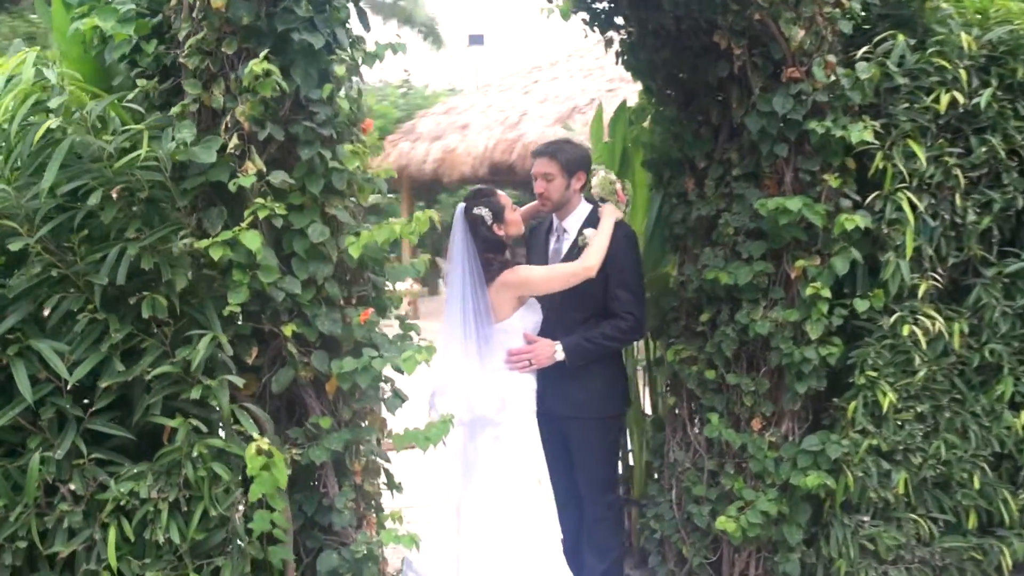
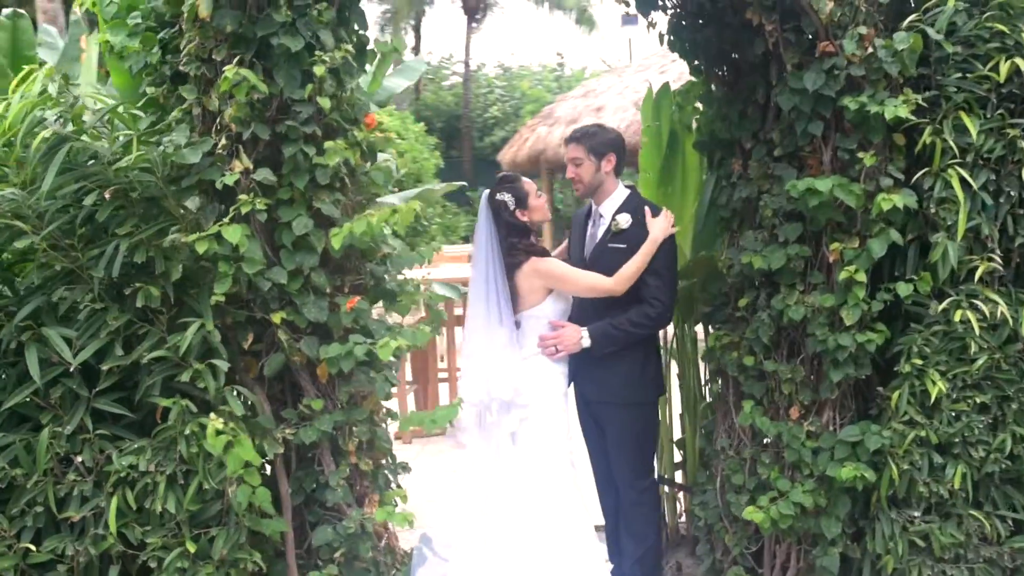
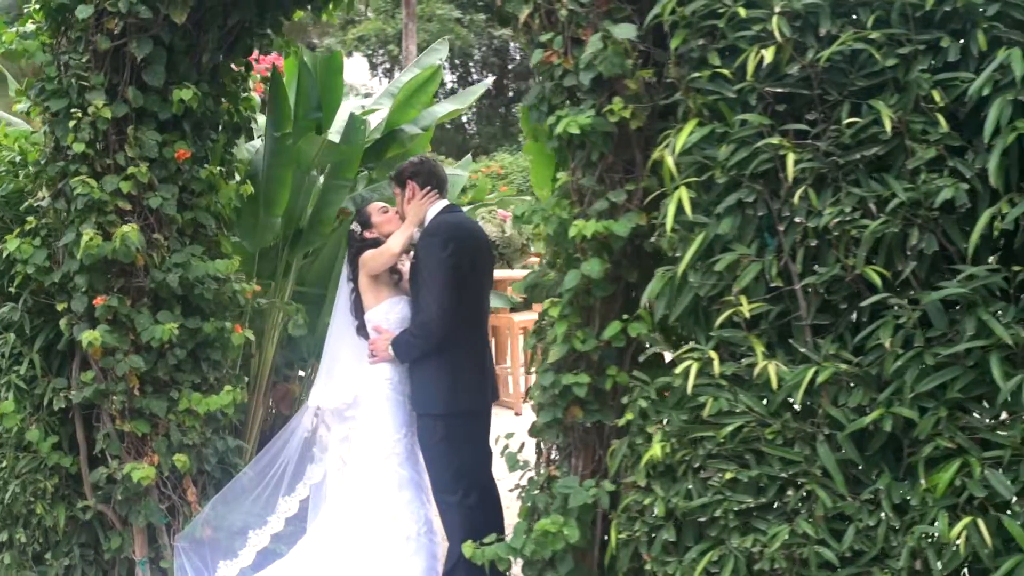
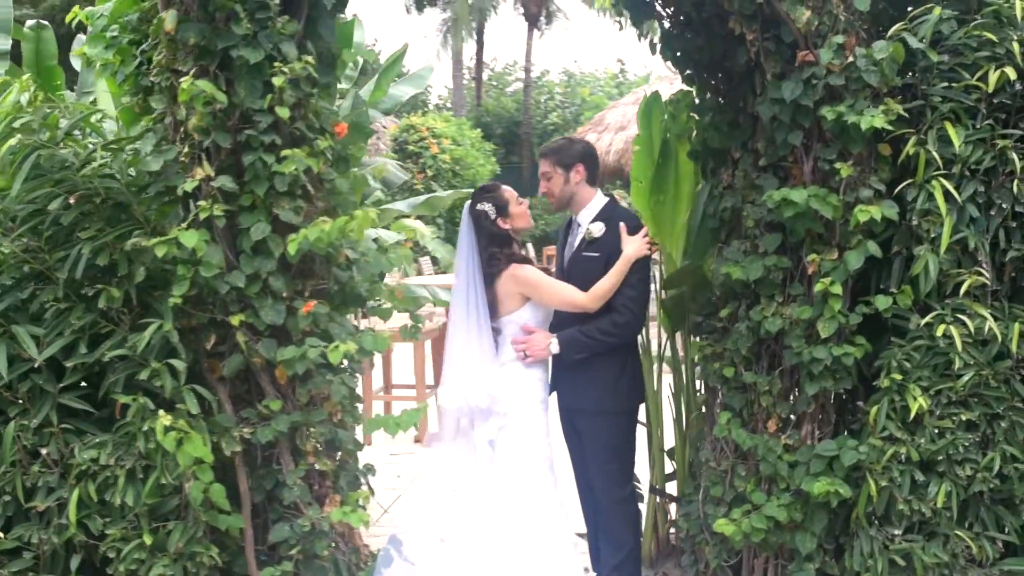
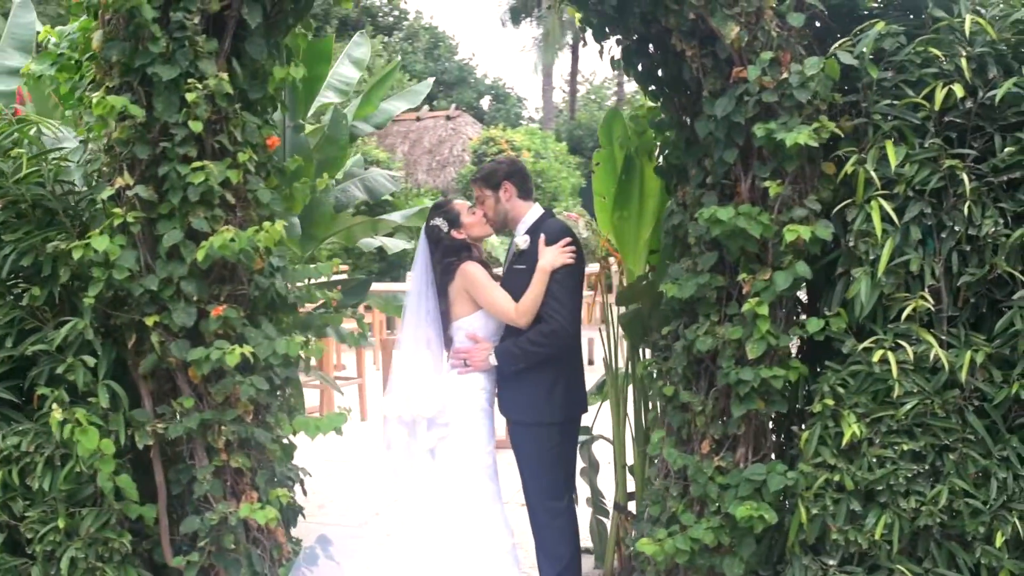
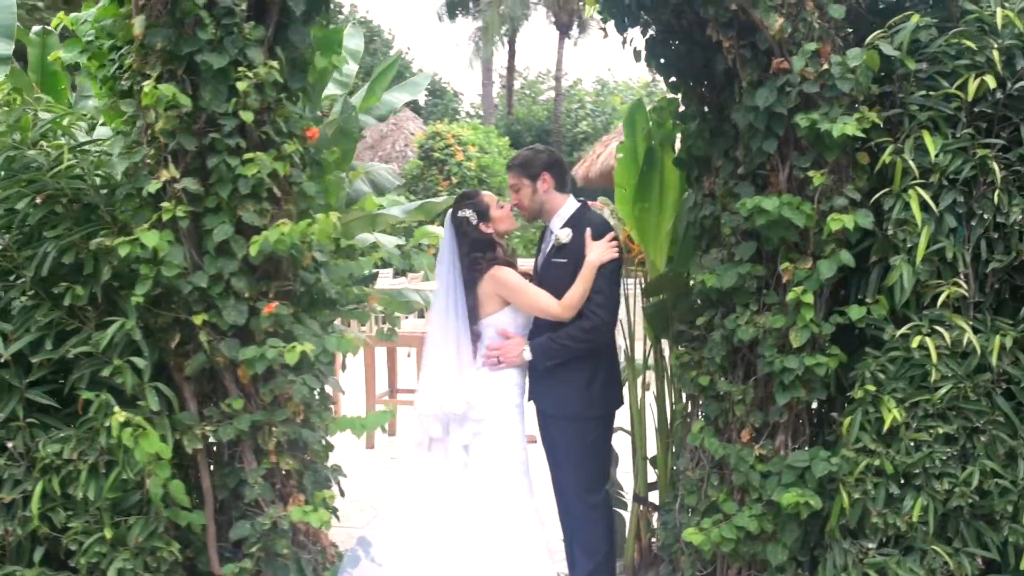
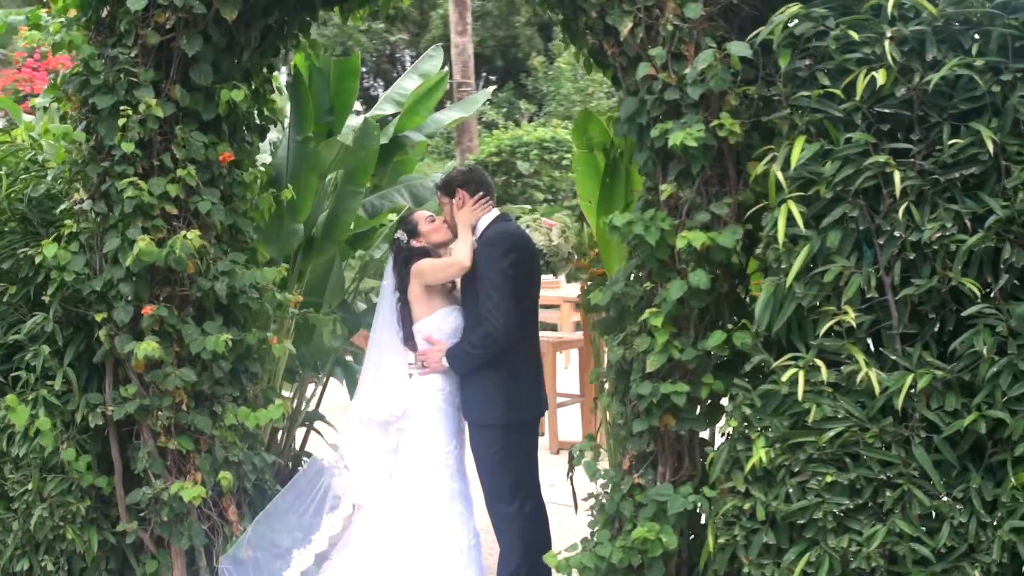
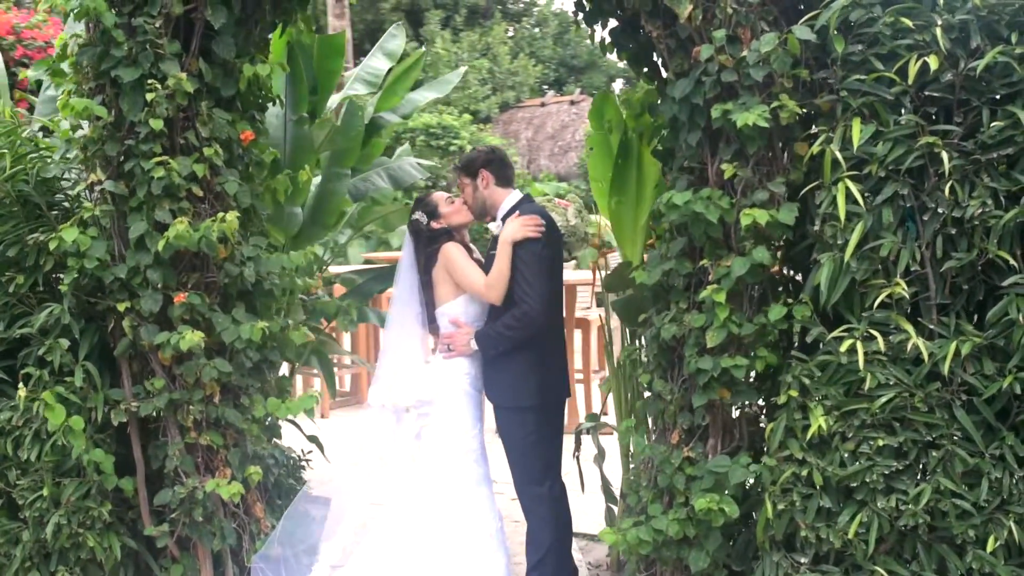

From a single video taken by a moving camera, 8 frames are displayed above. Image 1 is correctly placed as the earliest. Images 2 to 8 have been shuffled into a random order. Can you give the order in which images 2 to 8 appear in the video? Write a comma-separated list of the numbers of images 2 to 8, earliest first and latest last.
2, 4, 6, 5, 8, 7, 3
